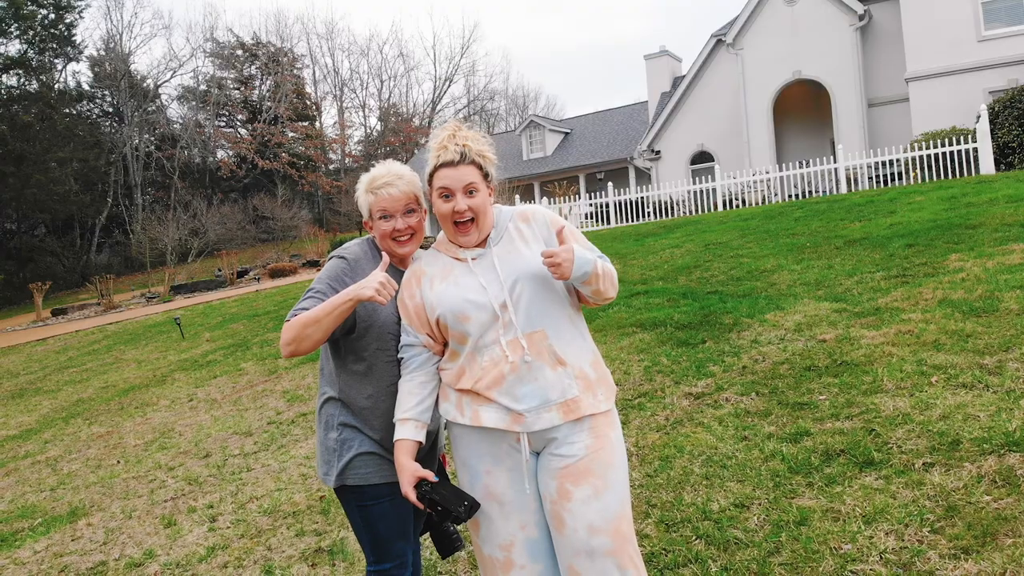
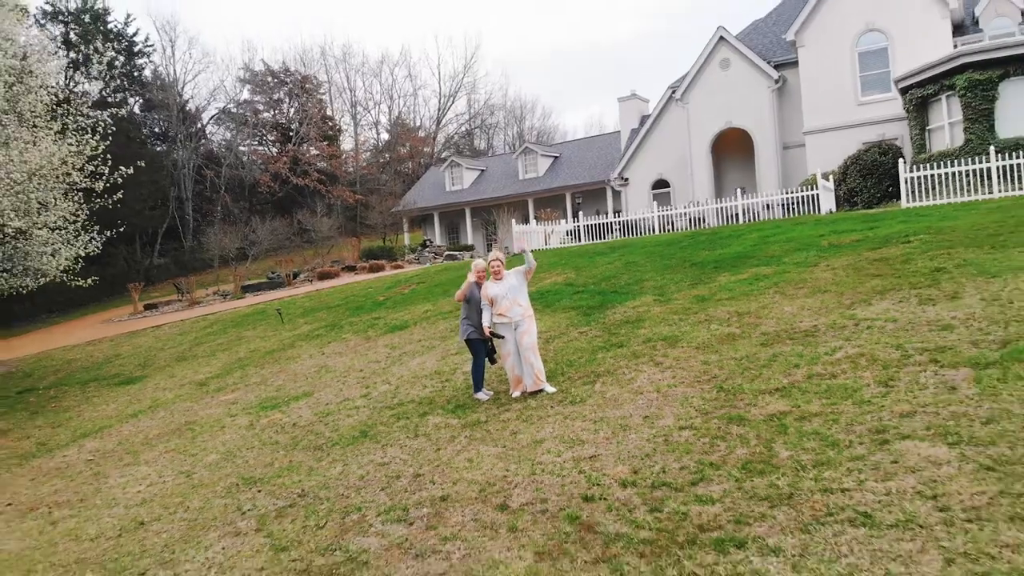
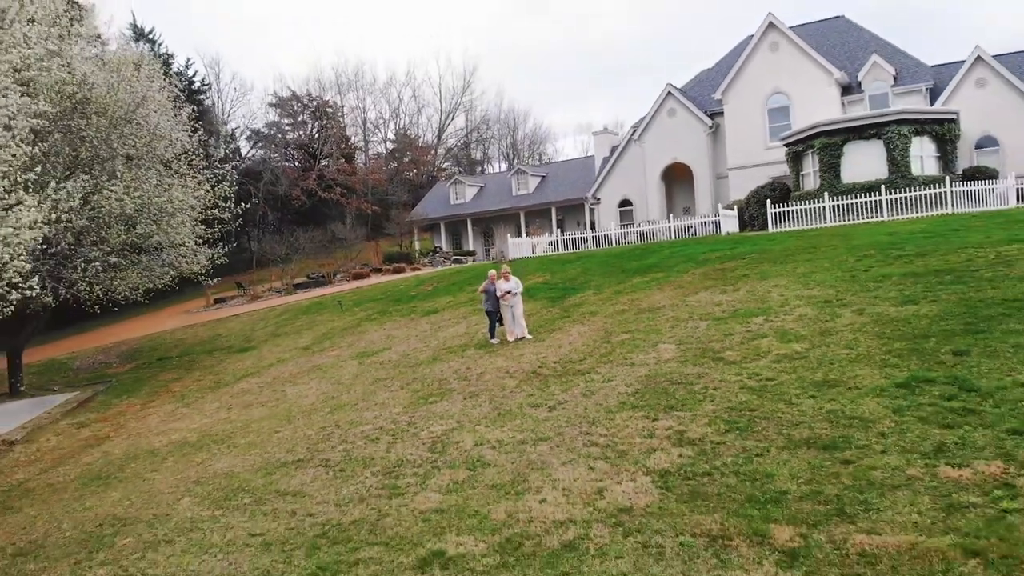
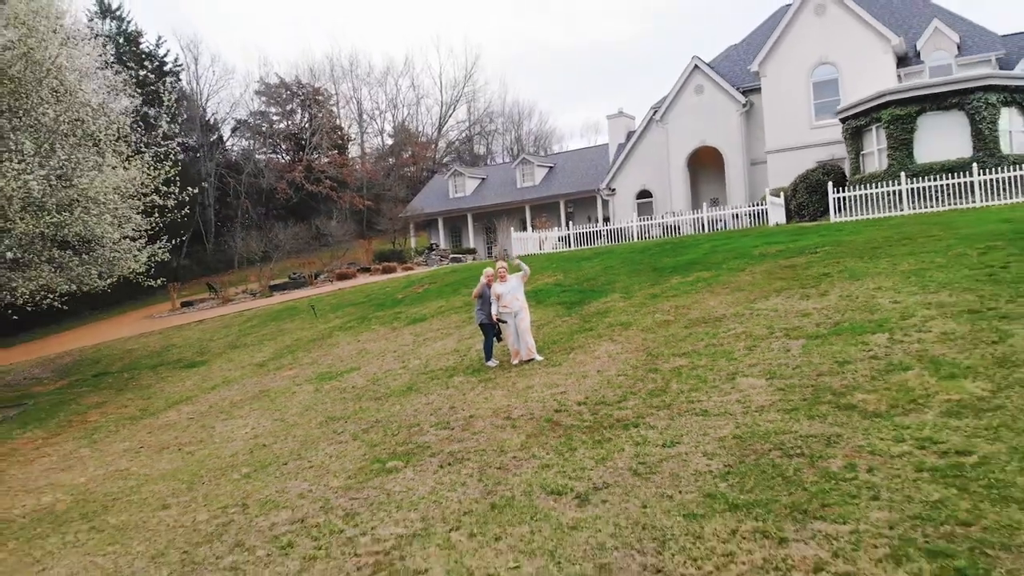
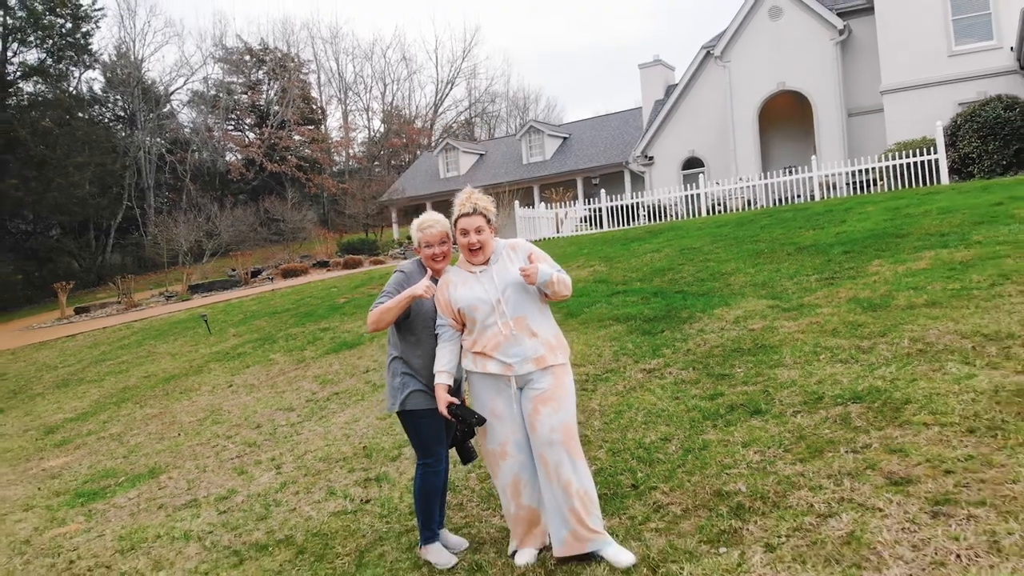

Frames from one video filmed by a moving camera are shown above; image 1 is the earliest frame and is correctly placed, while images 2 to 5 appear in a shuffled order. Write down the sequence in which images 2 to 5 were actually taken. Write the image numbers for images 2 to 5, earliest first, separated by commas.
5, 2, 4, 3
